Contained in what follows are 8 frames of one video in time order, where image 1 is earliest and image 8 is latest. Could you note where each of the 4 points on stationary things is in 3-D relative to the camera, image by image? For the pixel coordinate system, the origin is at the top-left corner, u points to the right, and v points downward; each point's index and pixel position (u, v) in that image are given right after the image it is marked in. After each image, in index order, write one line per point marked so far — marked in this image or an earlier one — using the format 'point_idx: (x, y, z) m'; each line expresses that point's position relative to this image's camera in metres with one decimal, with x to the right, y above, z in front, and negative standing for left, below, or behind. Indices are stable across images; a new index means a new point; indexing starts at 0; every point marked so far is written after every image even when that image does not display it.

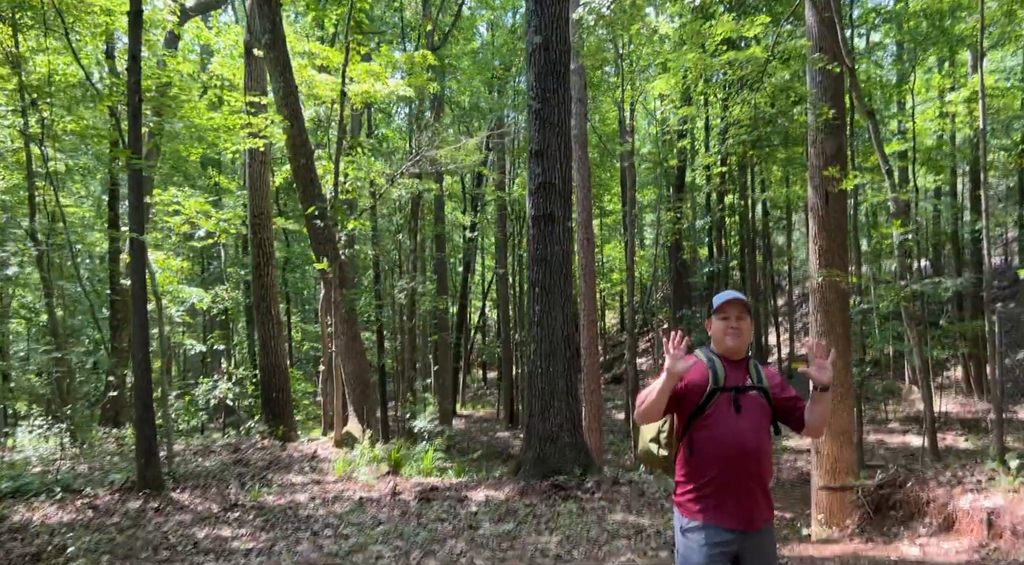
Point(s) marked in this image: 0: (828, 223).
0: (+4.6, +0.8, +12.2) m
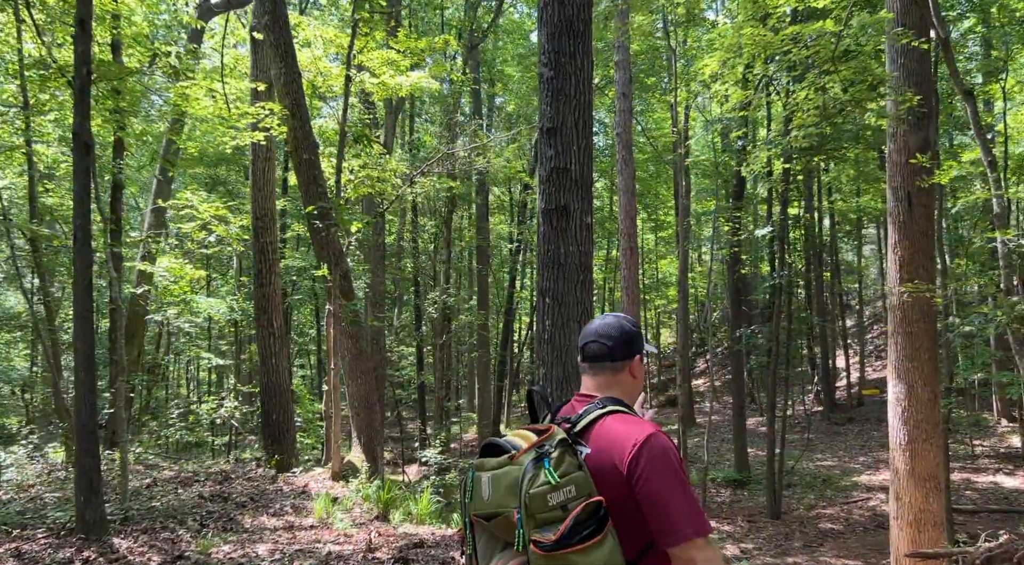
0: (+4.9, +0.6, +10.3) m
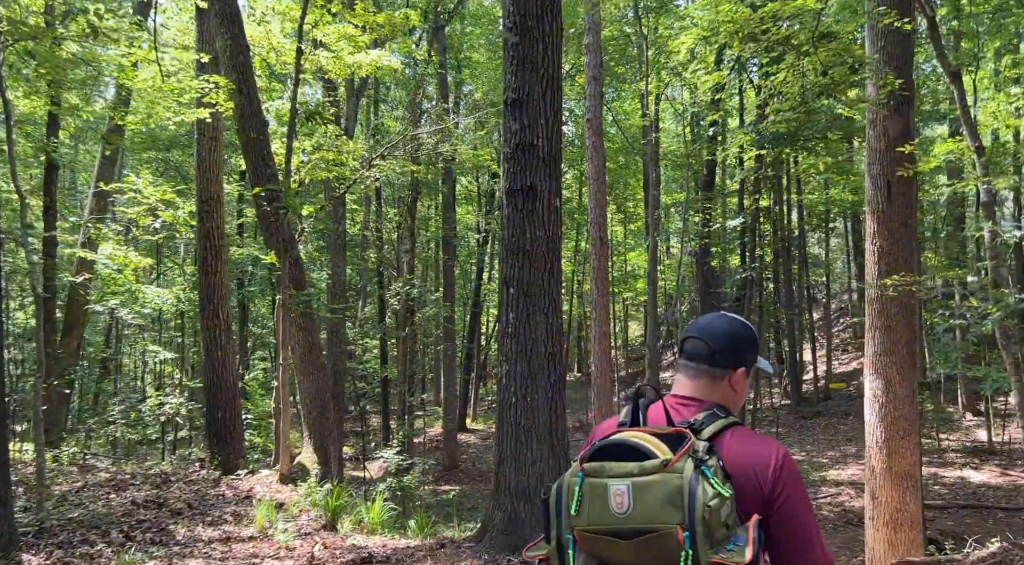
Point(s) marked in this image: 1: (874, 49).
0: (+4.5, +0.7, +9.9) m
1: (+4.4, +2.8, +10.1) m
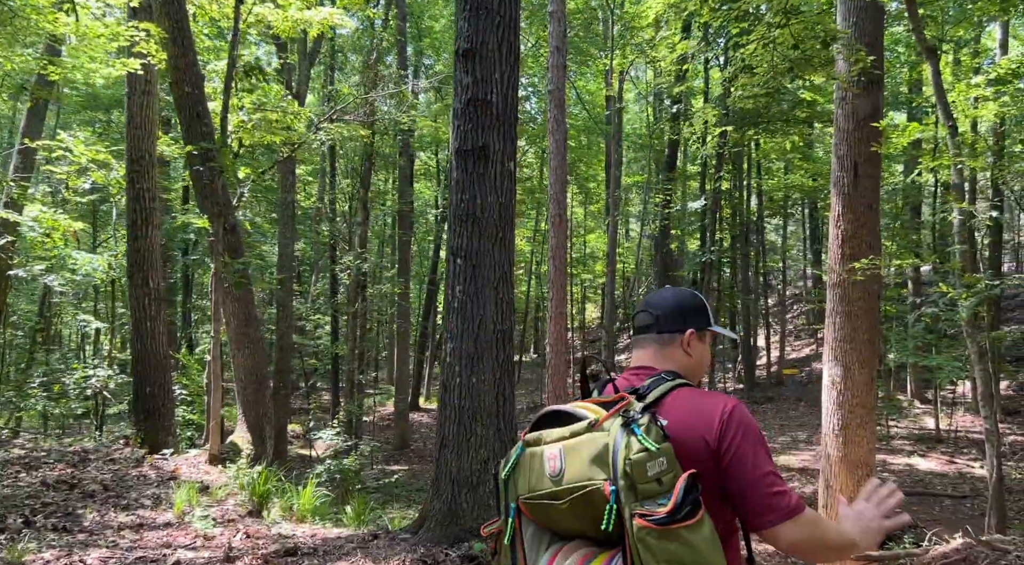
0: (+3.9, +0.9, +9.5) m
1: (+3.9, +3.0, +9.7) m
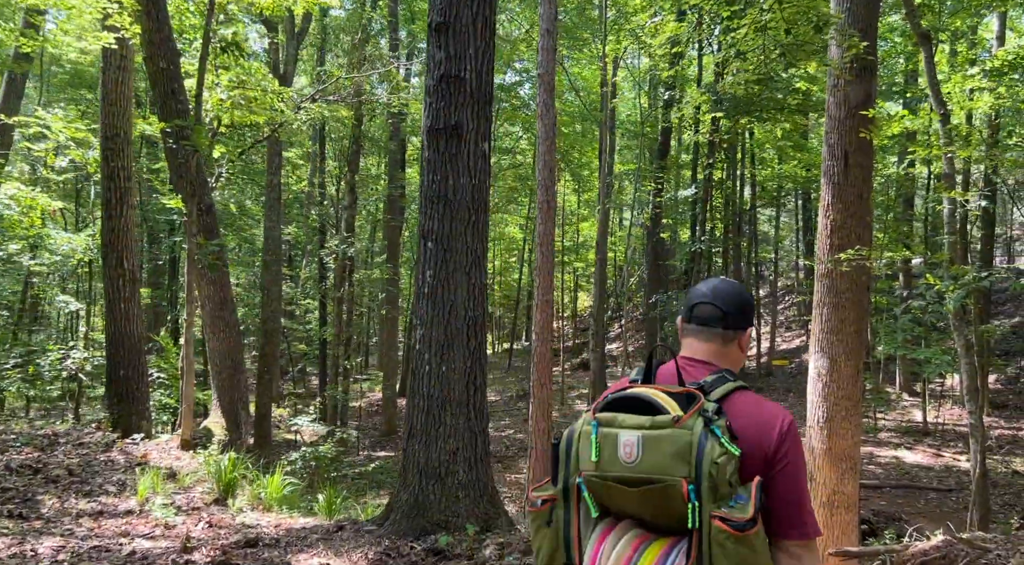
0: (+3.7, +1.0, +9.4) m
1: (+3.7, +3.1, +9.5) m
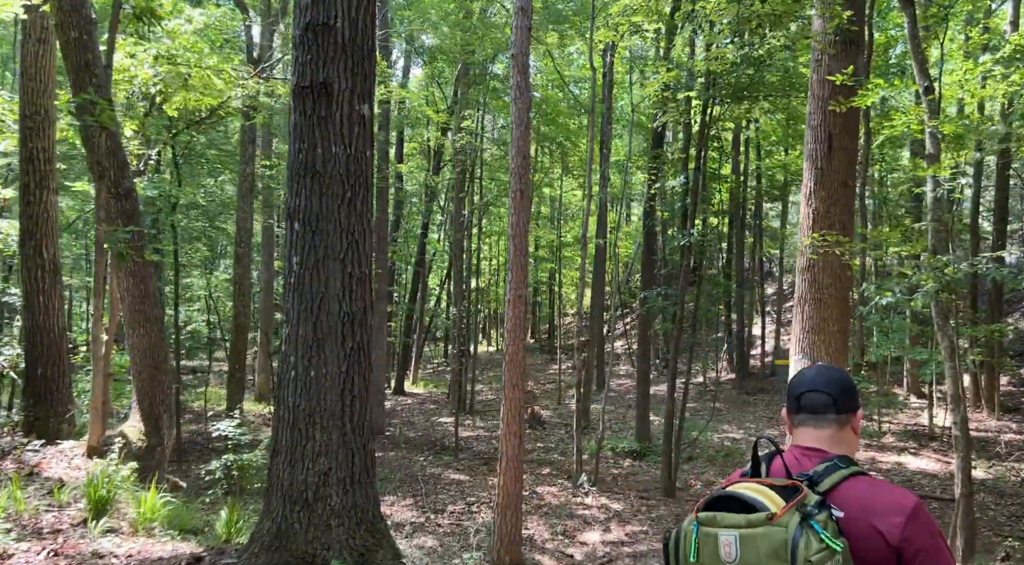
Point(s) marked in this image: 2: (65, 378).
0: (+3.2, +1.0, +8.4) m
1: (+3.2, +3.2, +8.6) m
2: (-5.1, -1.1, +9.6) m
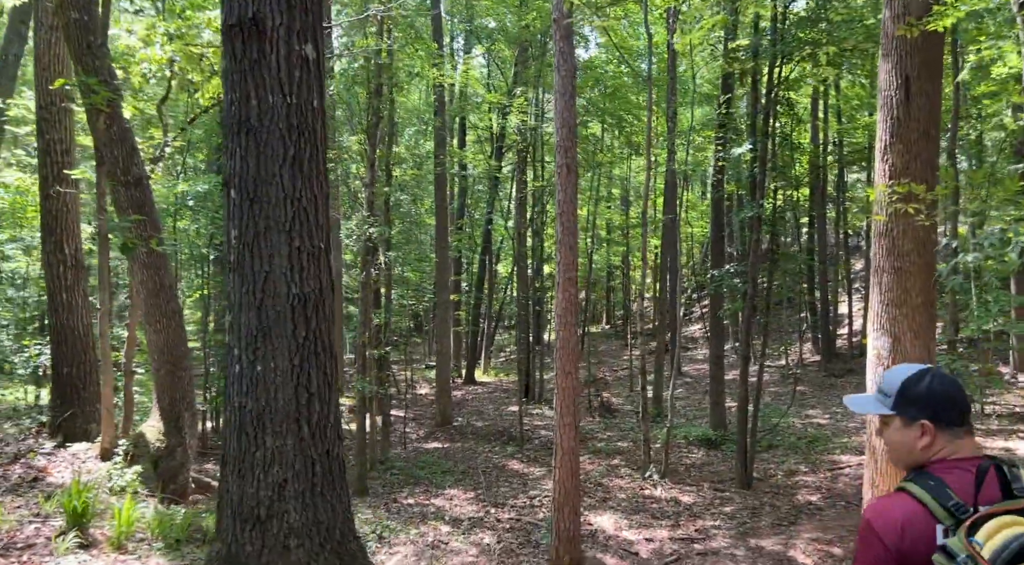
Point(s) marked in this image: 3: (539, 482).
0: (+3.4, +1.3, +7.3) m
1: (+3.4, +3.5, +7.4) m
2: (-4.6, -1.0, +9.3) m
3: (+0.5, -3.7, +15.6) m
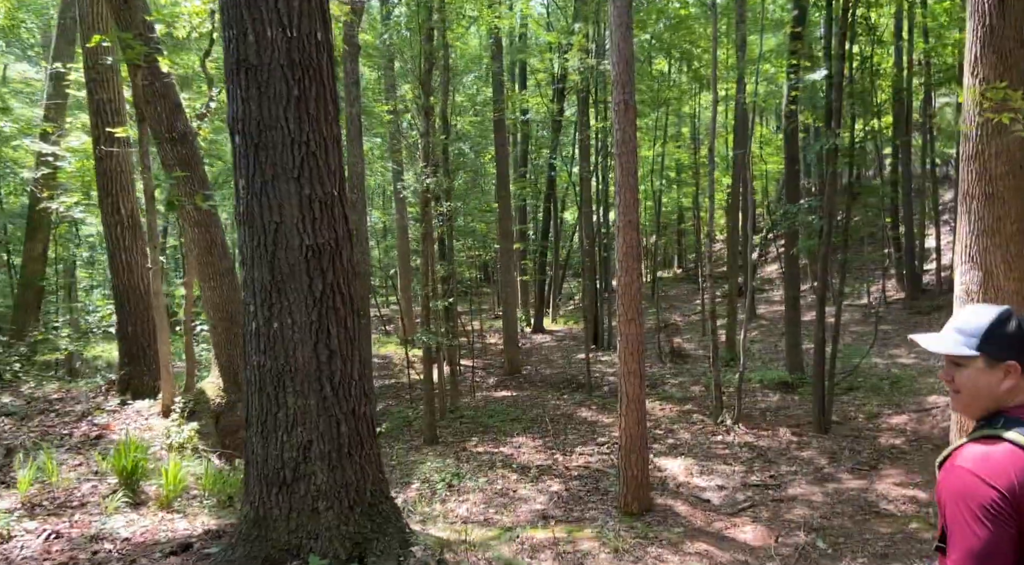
0: (+3.8, +1.9, +6.5) m
1: (+3.7, +4.1, +6.5) m
2: (-4.0, -0.6, +9.4) m
3: (+1.8, -2.7, +15.4) m
